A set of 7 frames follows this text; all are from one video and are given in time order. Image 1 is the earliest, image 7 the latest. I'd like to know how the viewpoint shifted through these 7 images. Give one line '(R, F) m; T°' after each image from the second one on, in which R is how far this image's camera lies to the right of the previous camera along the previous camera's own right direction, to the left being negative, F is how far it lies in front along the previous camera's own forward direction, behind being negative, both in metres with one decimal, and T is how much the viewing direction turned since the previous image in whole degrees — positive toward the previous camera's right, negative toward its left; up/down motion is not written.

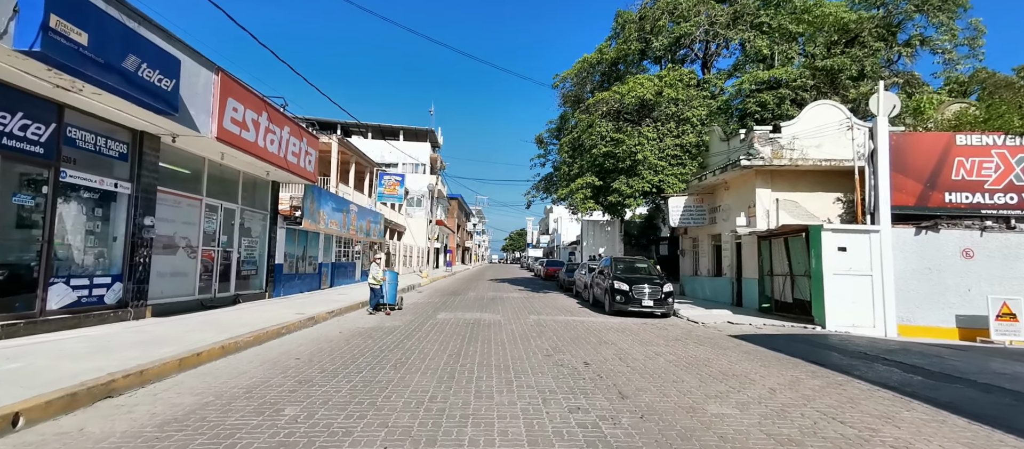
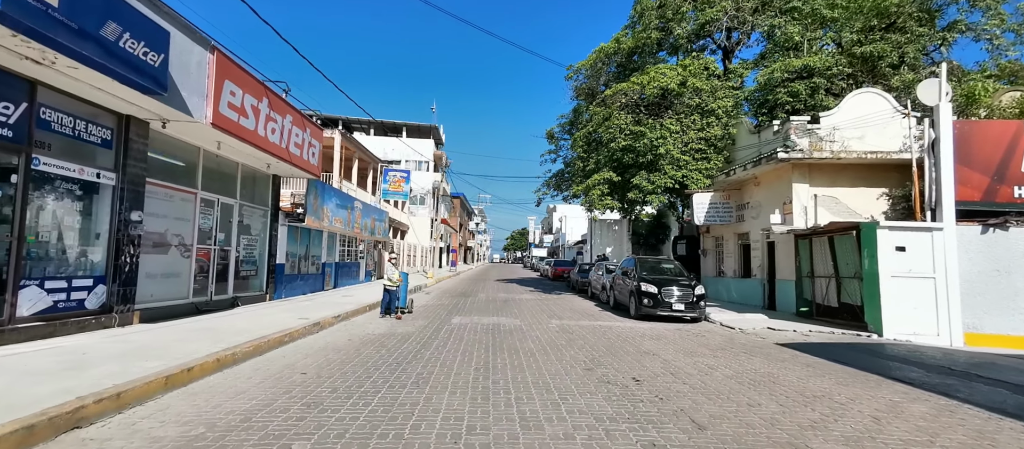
(-0.5, +1.0) m; 0°
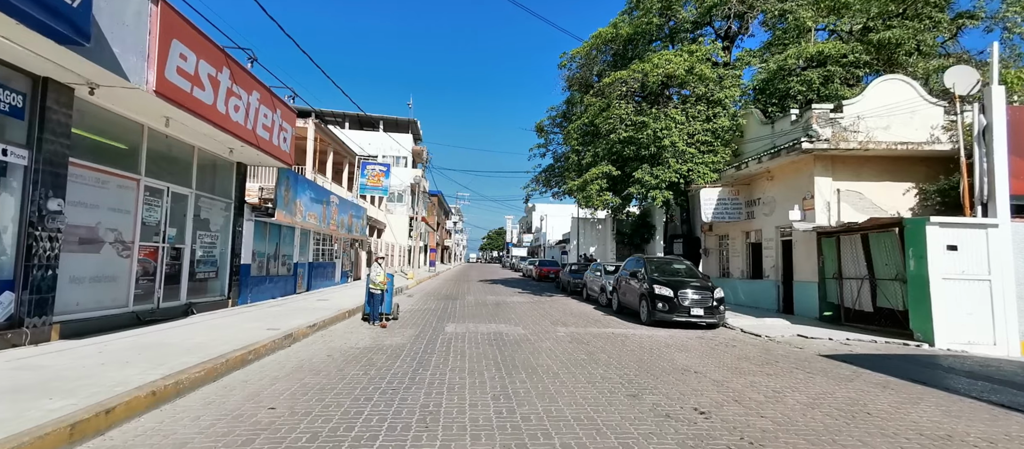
(-0.6, +1.4) m; +3°
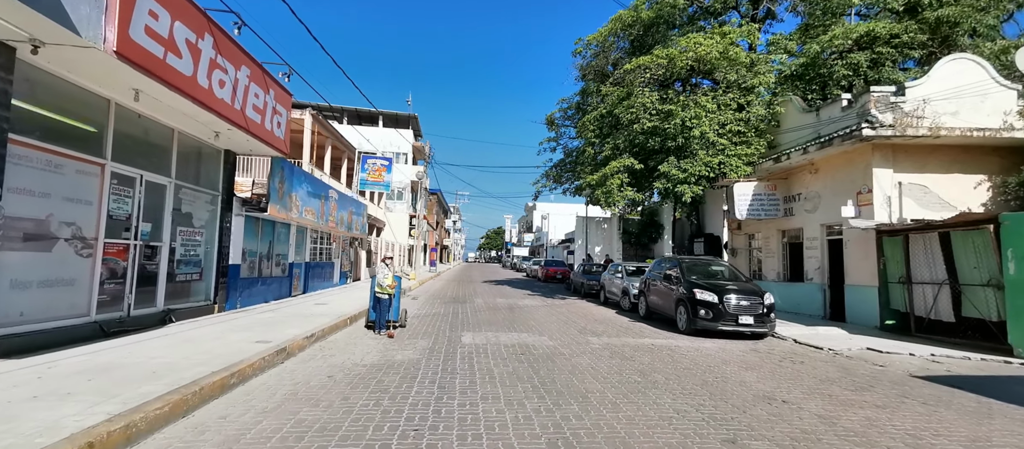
(-0.6, +1.3) m; 0°
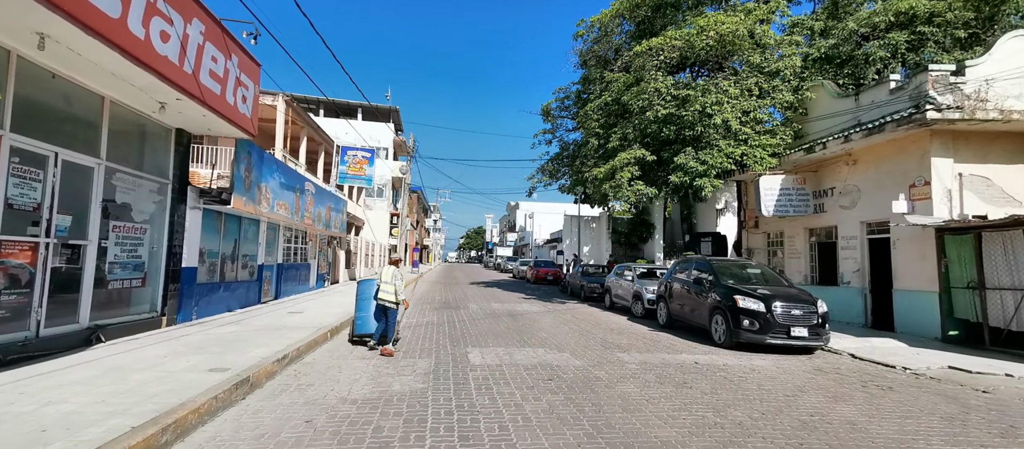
(-0.7, +1.6) m; +3°
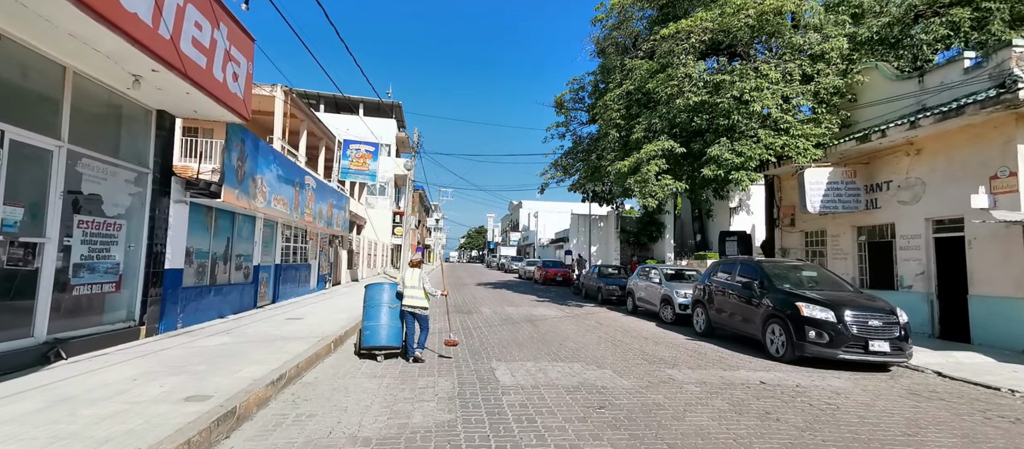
(-0.5, +1.2) m; 0°
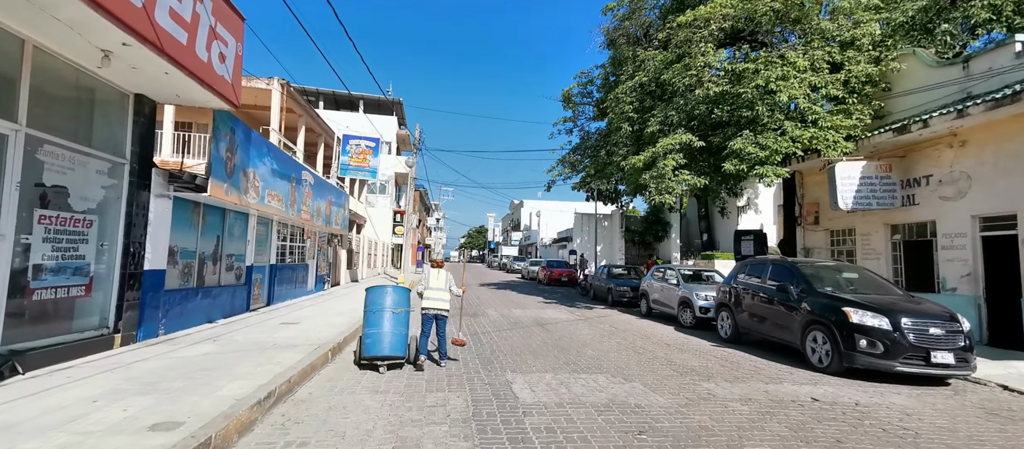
(-0.3, +0.8) m; 0°
